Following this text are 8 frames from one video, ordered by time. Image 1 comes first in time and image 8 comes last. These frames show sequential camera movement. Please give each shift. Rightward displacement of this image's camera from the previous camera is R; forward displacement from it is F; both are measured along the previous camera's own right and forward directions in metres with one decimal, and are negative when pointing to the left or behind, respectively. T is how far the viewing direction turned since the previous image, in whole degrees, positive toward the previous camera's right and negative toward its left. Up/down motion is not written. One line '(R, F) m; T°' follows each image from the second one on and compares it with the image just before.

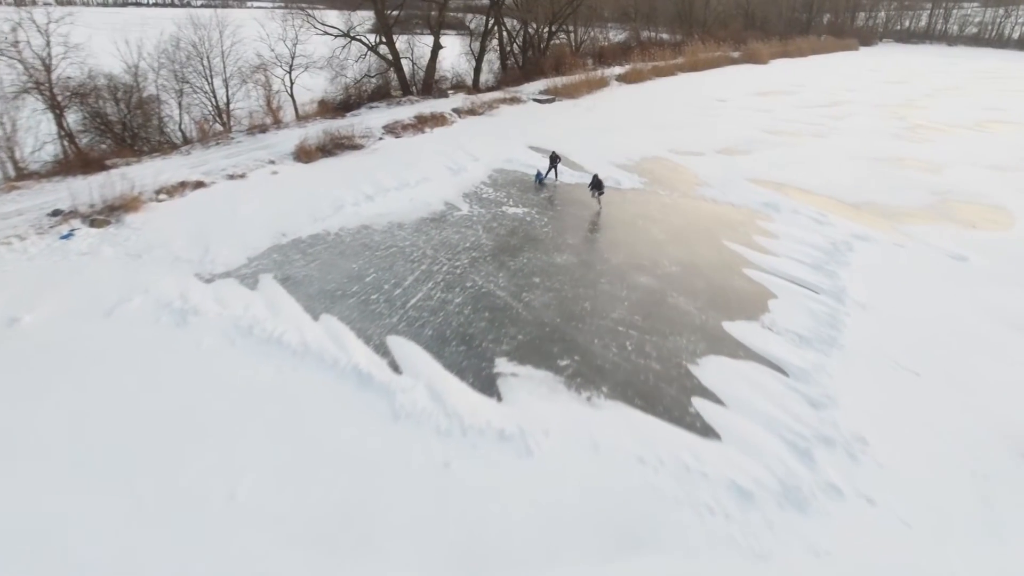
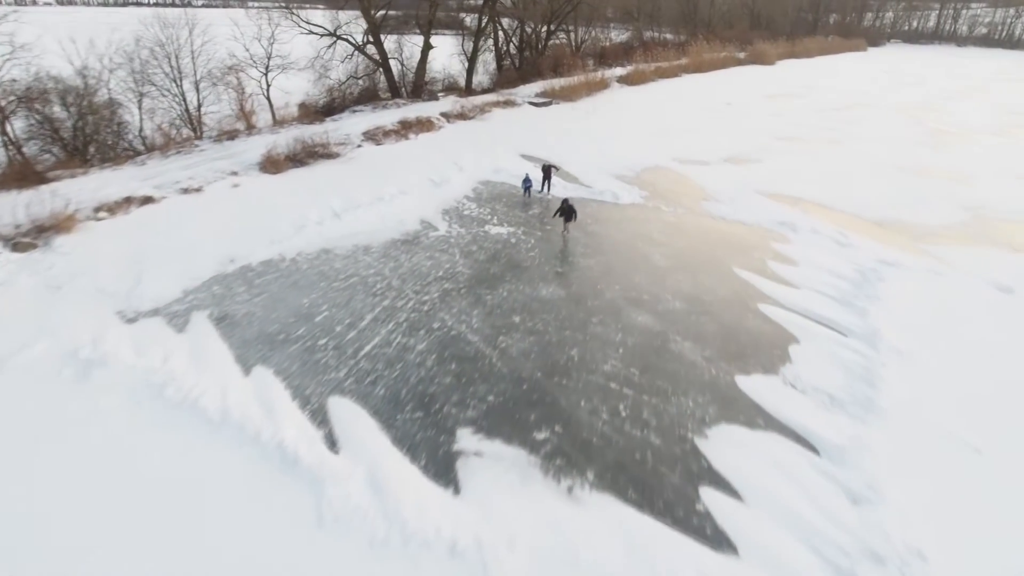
(+0.3, +1.4) m; 0°
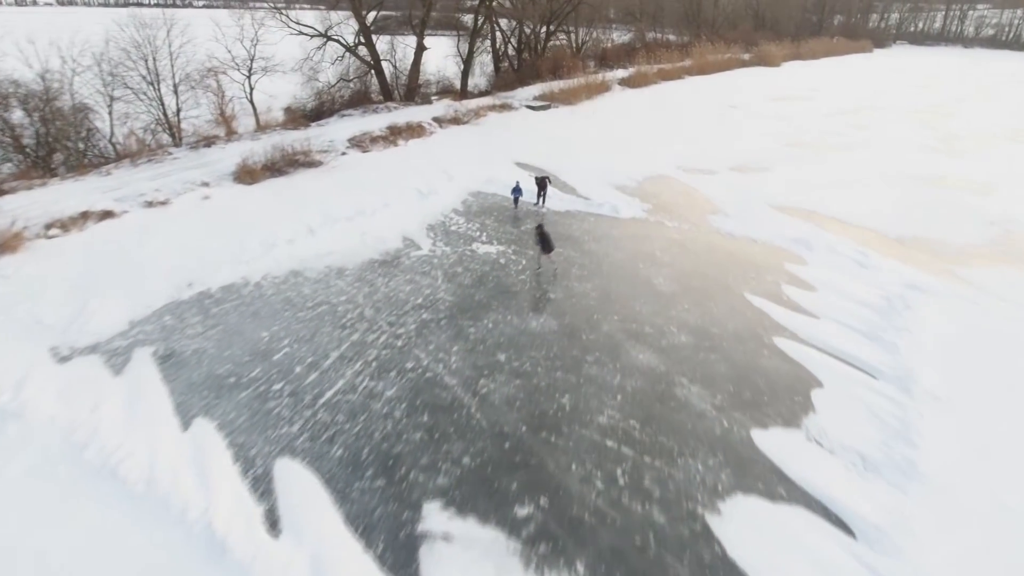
(+0.2, +0.9) m; 0°
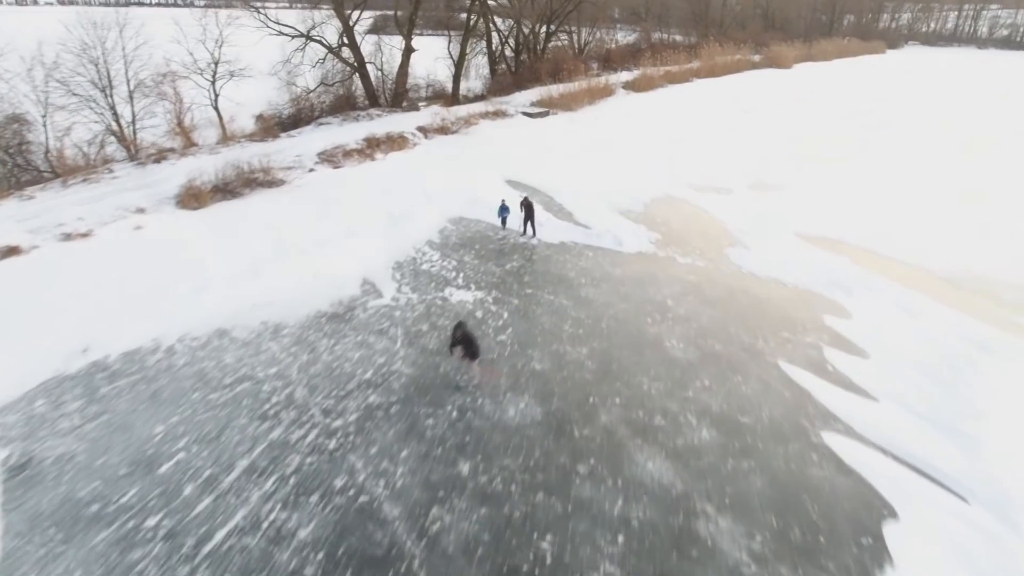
(+0.3, +1.7) m; 0°
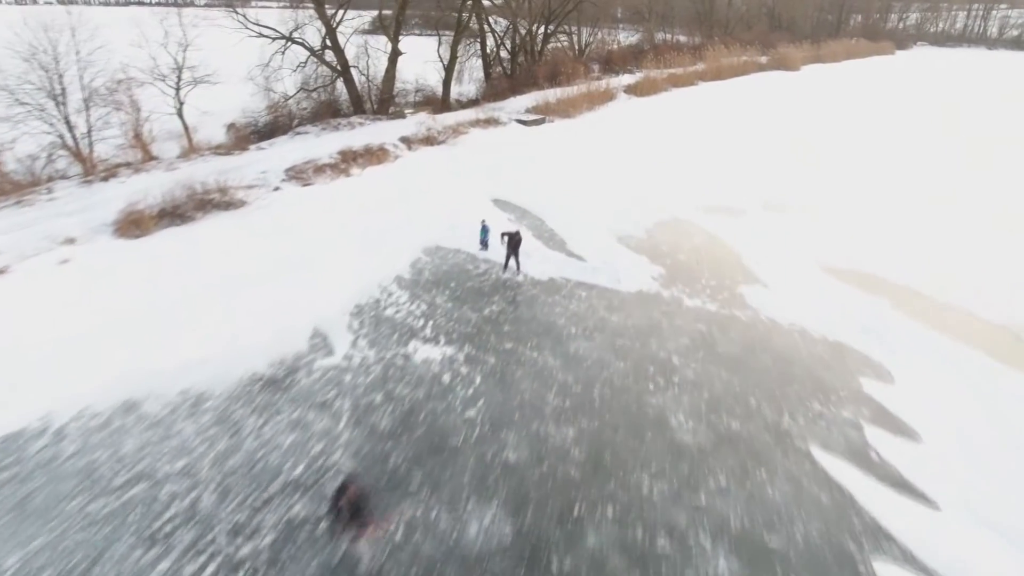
(+0.3, +1.3) m; 0°
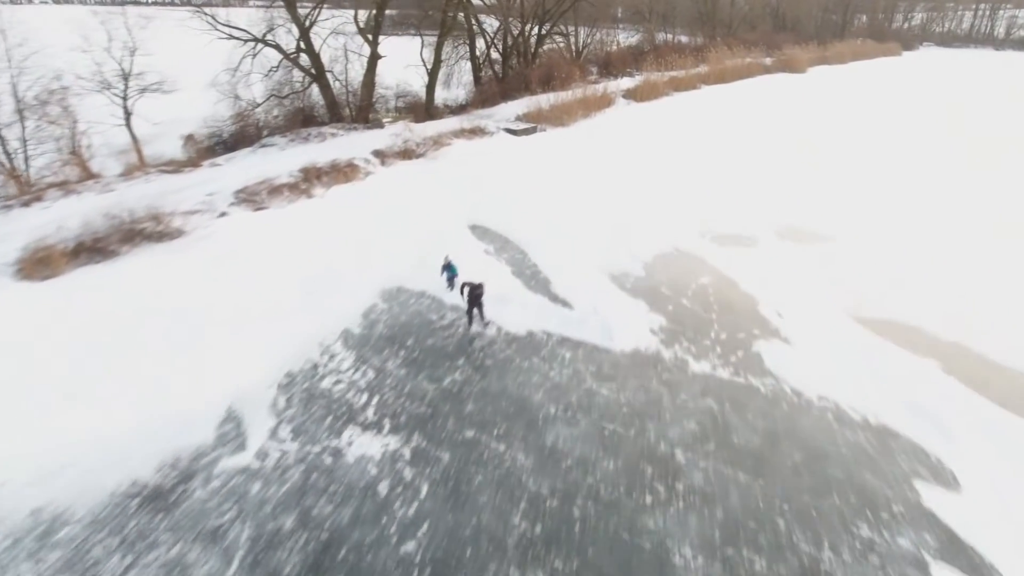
(+0.4, +1.5) m; 0°
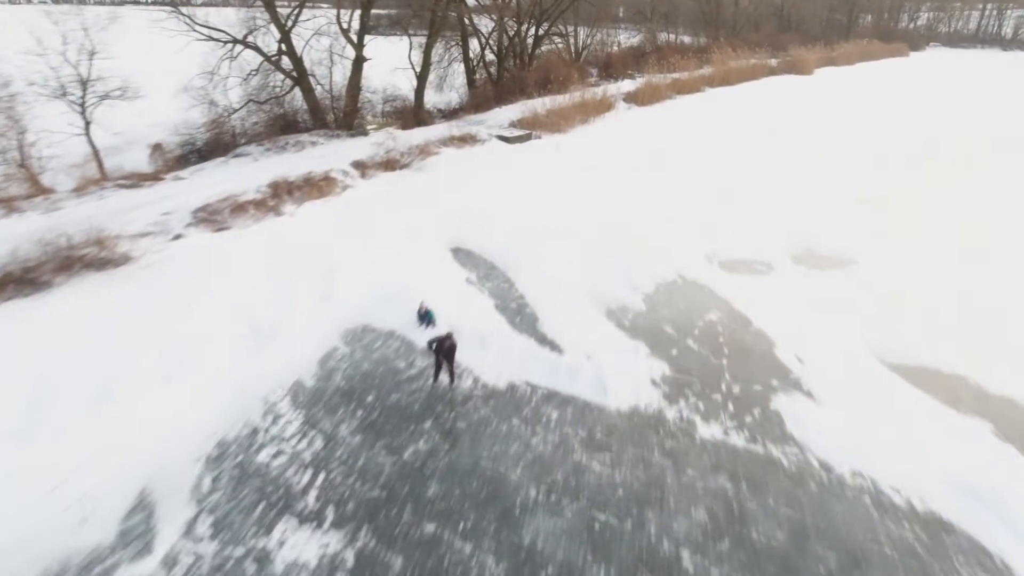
(+0.2, +1.0) m; 0°
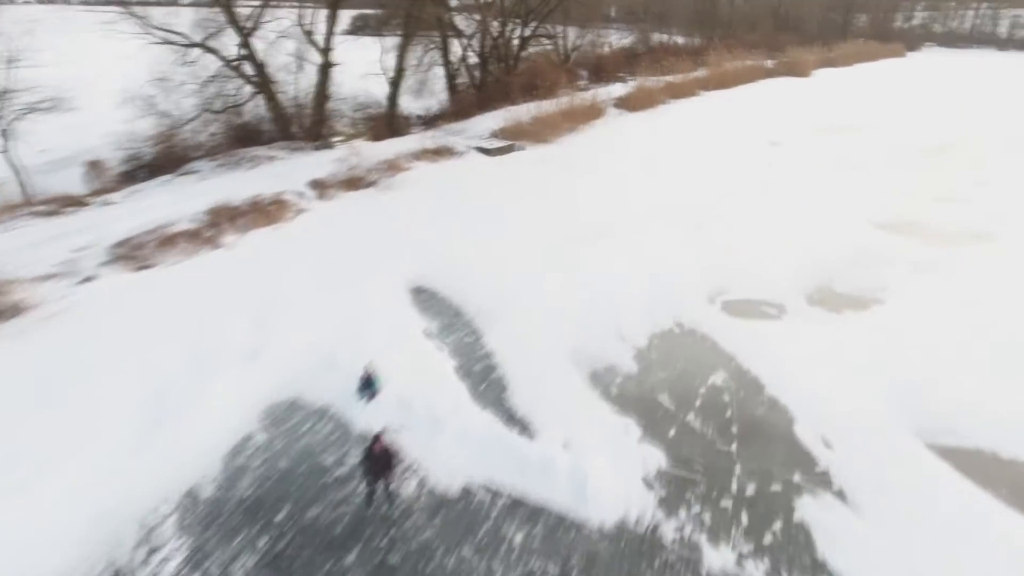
(+0.3, +1.4) m; +1°
